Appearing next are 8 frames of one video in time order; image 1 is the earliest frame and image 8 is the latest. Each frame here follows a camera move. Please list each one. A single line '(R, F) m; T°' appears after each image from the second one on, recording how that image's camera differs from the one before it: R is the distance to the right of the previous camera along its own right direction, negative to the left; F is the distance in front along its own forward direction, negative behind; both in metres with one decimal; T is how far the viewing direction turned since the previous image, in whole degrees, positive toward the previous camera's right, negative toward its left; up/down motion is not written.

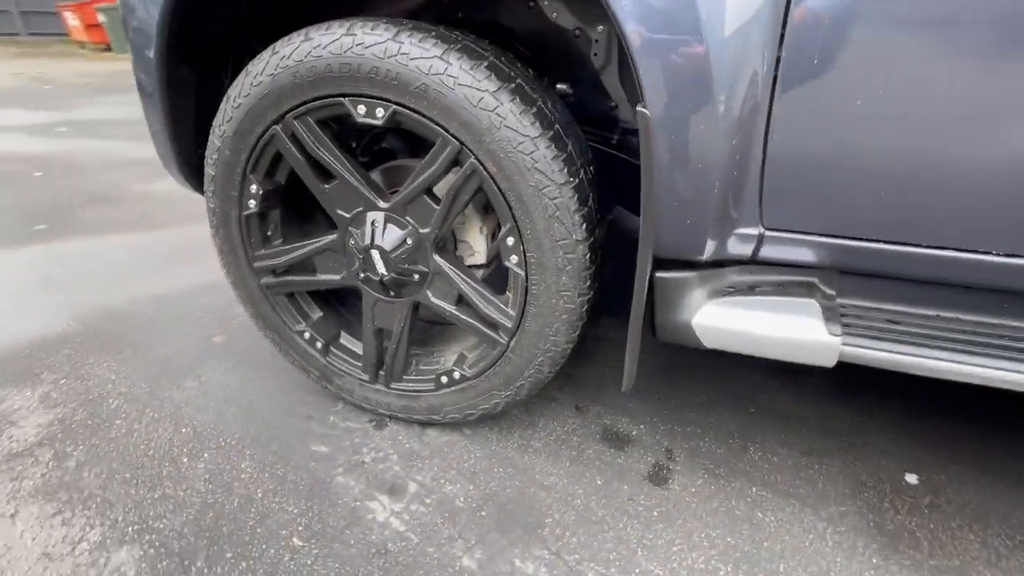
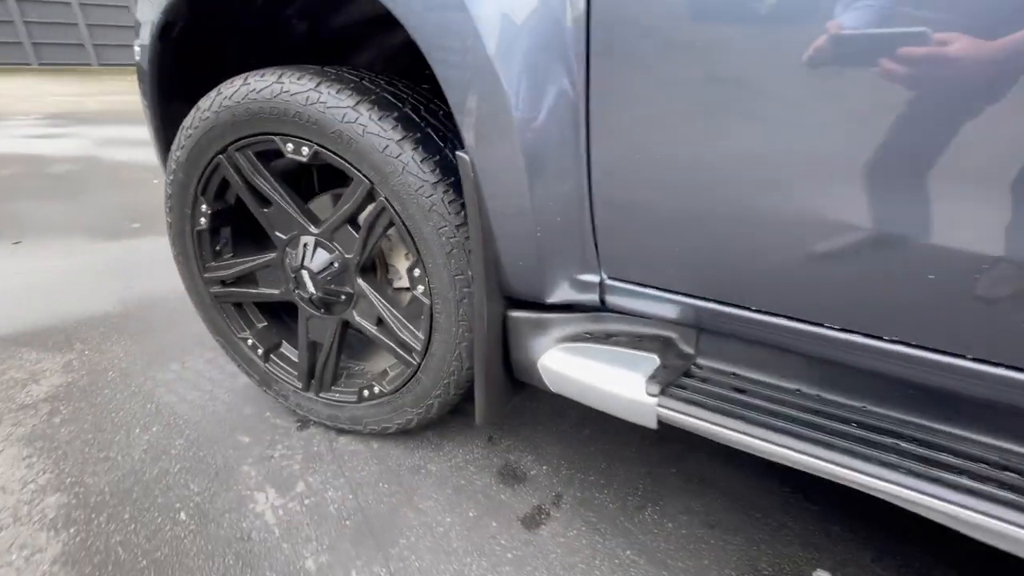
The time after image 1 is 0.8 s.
(+0.4, 0.0) m; -11°
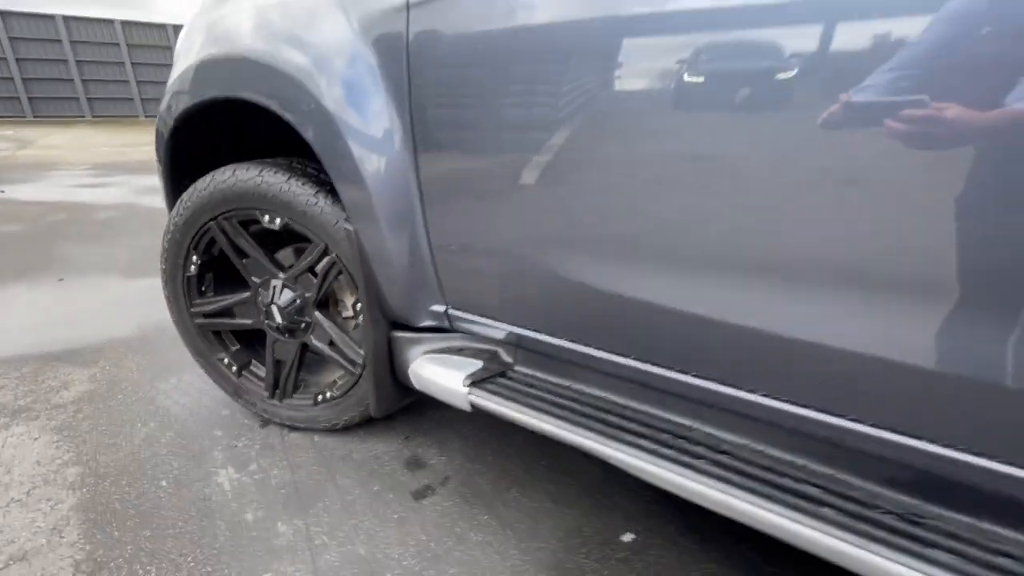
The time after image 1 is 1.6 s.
(+0.3, -0.3) m; -2°
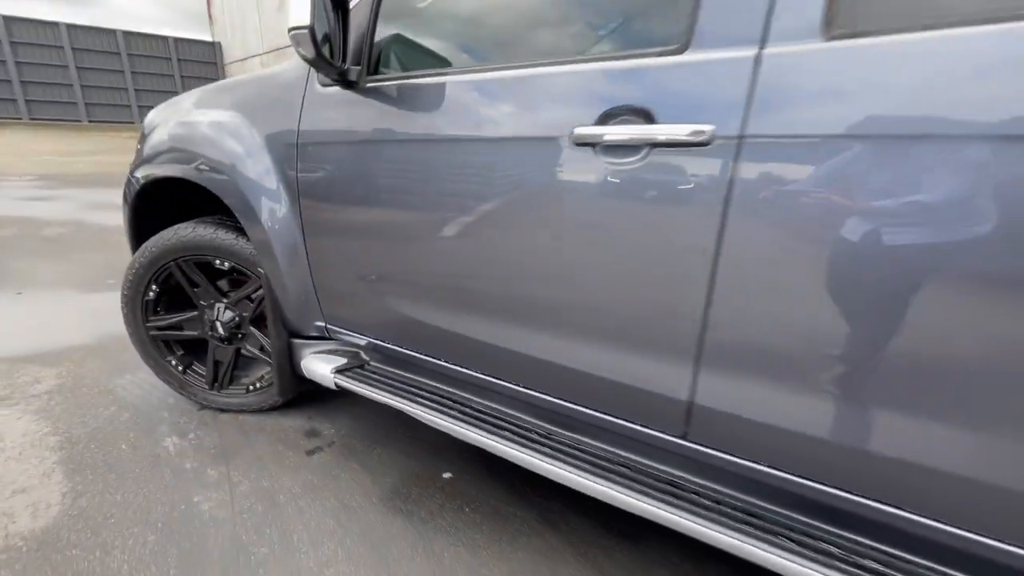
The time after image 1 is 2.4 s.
(+0.4, -0.7) m; +5°
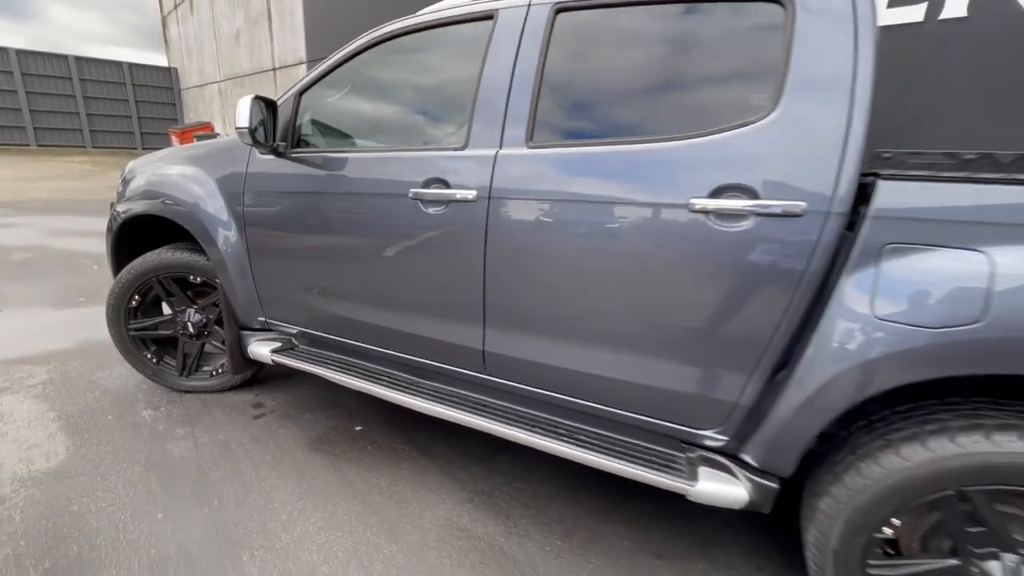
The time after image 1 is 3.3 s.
(+0.4, -0.8) m; +4°
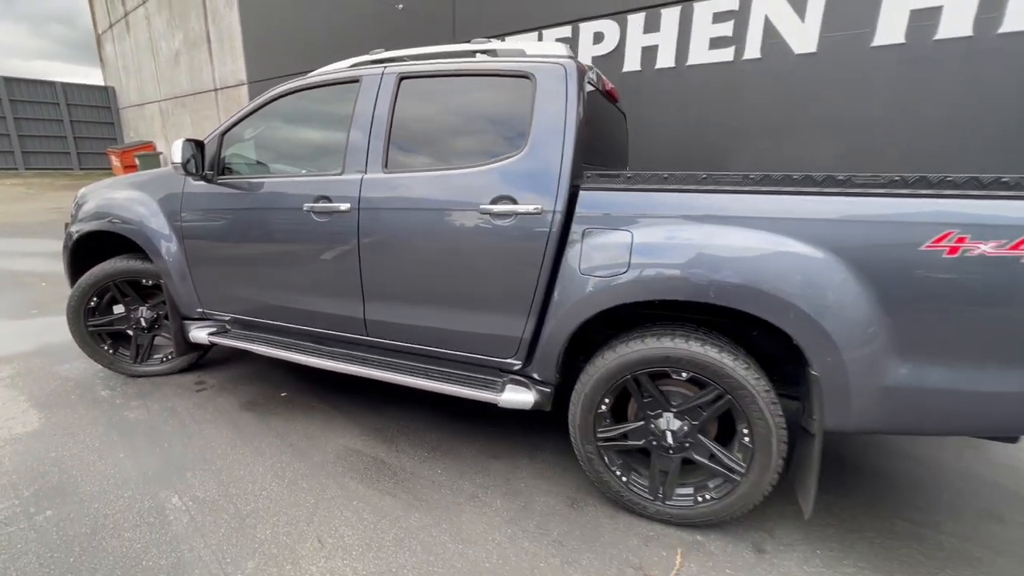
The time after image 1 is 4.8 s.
(+0.5, -0.8) m; +4°
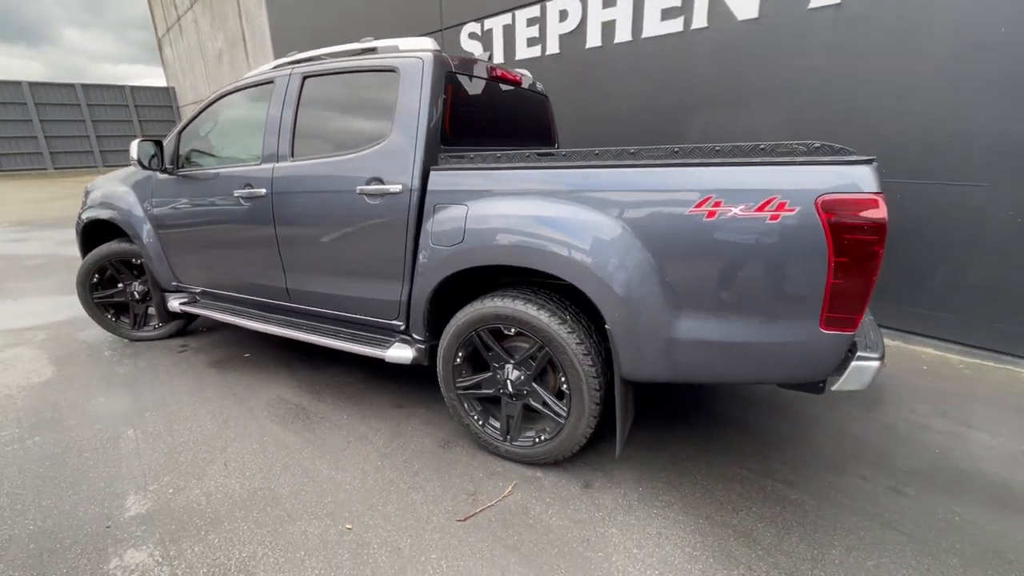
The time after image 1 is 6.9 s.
(+0.9, -0.2) m; -6°
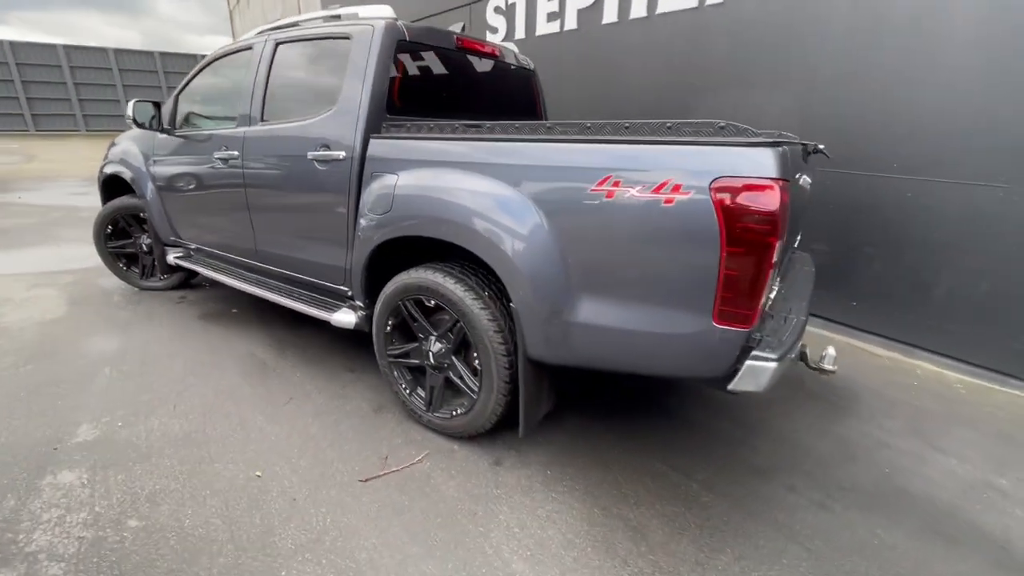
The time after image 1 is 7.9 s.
(+0.6, 0.0) m; -6°
